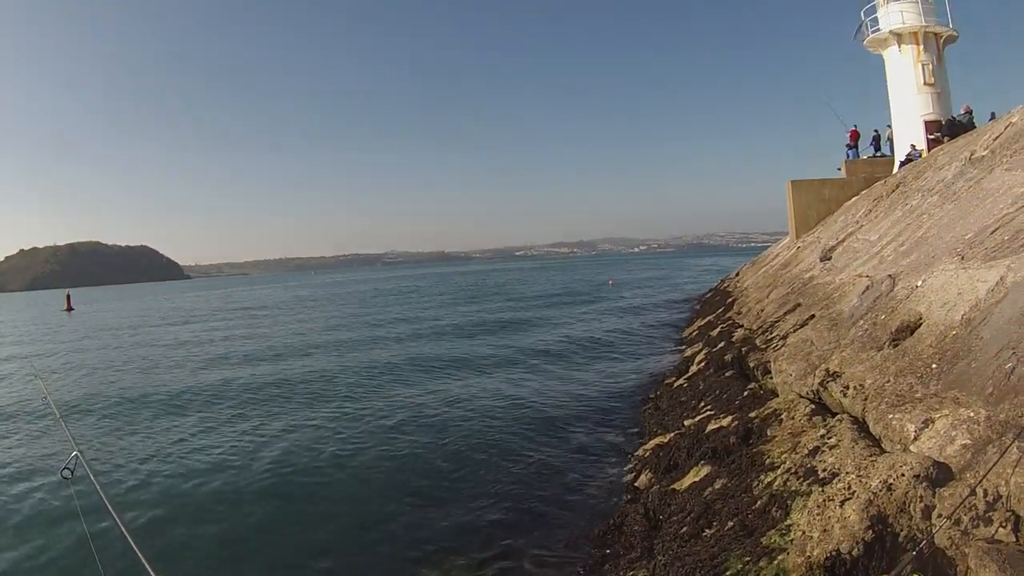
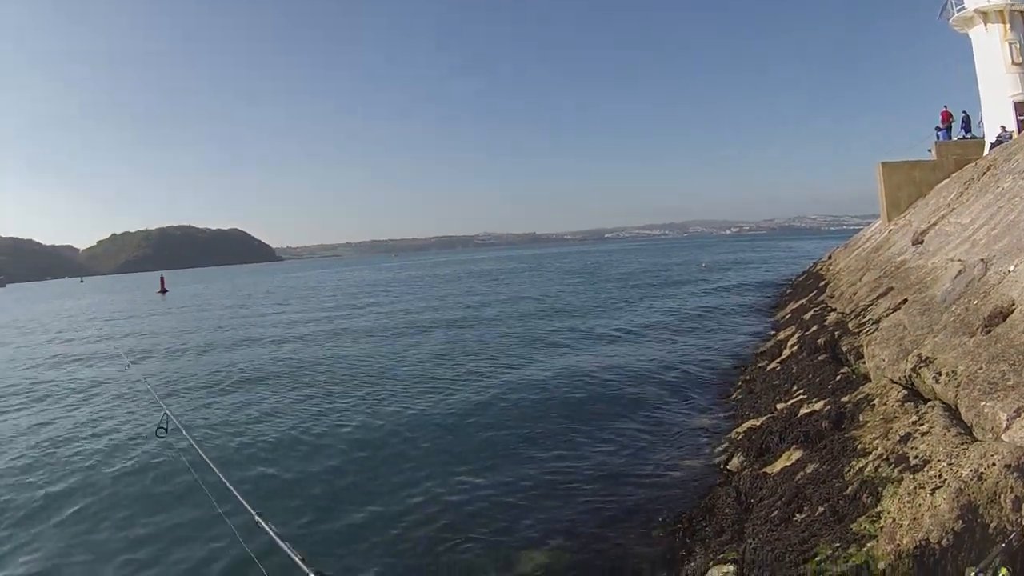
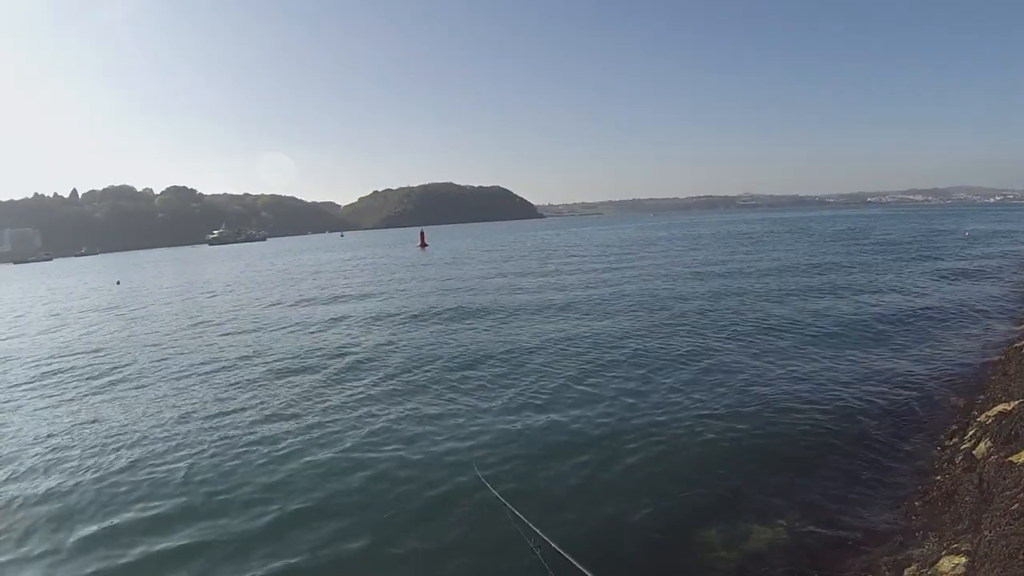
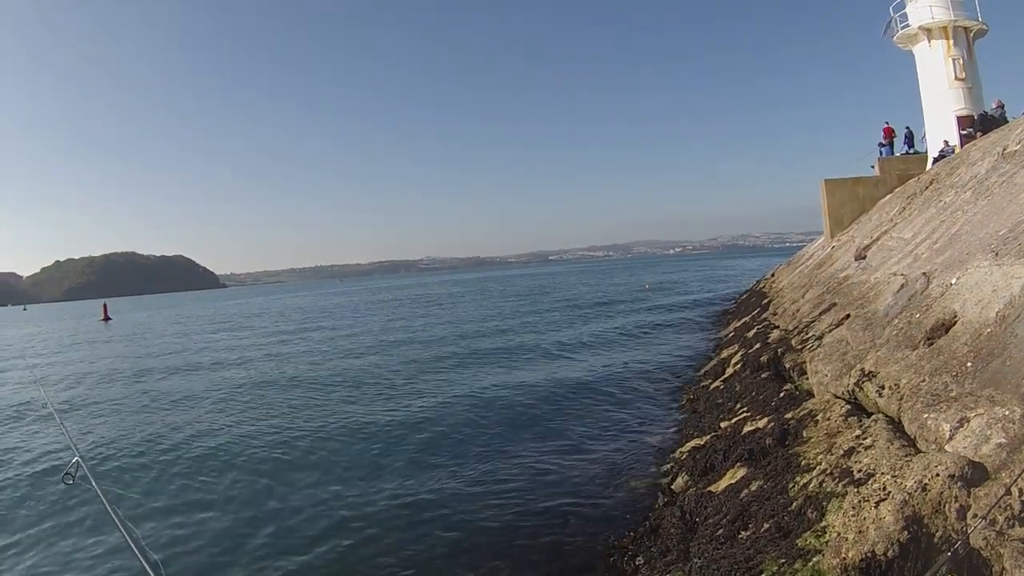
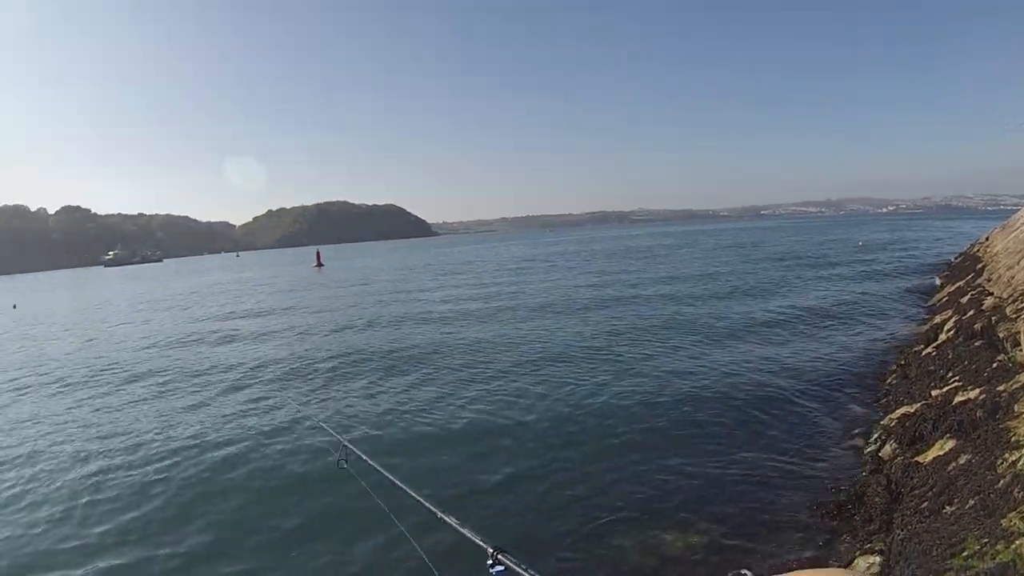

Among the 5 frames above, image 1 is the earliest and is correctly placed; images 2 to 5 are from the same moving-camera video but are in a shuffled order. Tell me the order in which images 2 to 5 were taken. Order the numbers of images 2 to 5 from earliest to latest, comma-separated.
4, 2, 5, 3
